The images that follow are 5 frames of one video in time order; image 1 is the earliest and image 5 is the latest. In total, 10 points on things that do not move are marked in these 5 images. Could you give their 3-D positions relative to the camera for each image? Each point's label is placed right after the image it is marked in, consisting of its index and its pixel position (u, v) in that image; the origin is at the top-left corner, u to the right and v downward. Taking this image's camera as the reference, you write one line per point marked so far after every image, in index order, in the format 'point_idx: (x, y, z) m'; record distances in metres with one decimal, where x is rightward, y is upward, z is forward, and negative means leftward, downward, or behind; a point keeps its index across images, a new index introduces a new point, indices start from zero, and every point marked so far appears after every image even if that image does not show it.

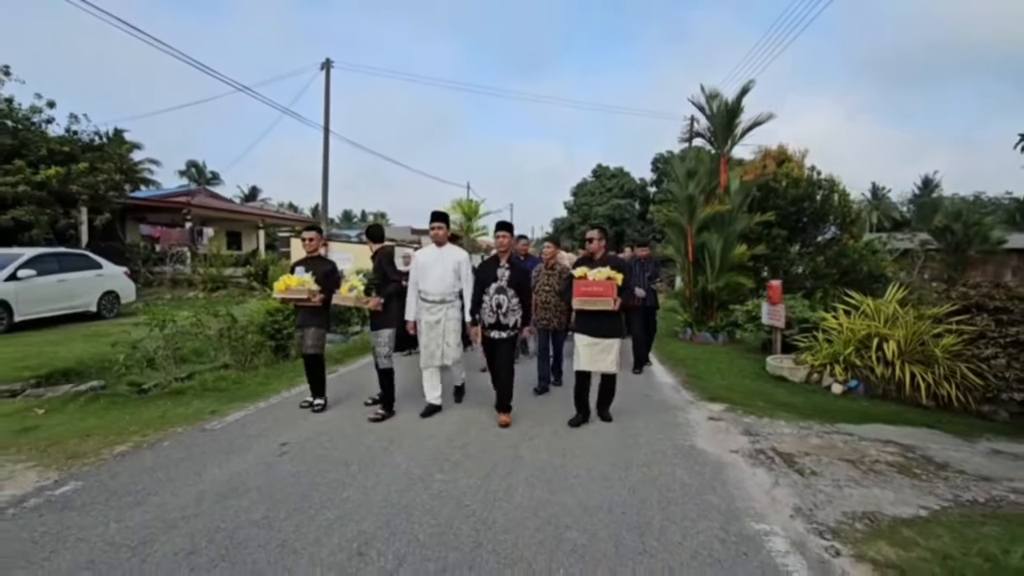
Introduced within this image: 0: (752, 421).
0: (+2.9, -1.6, +6.3) m
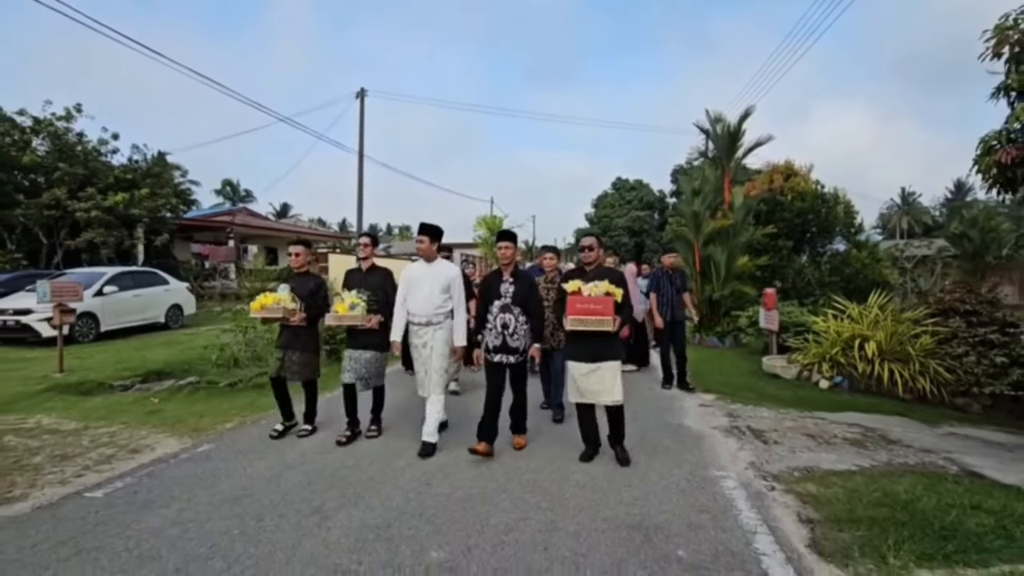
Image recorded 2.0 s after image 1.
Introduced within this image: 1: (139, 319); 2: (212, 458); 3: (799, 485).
0: (+3.2, -1.7, +7.4) m
1: (-11.3, -0.9, +15.6) m
2: (-3.1, -1.8, +5.4) m
3: (+2.6, -1.8, +4.7) m
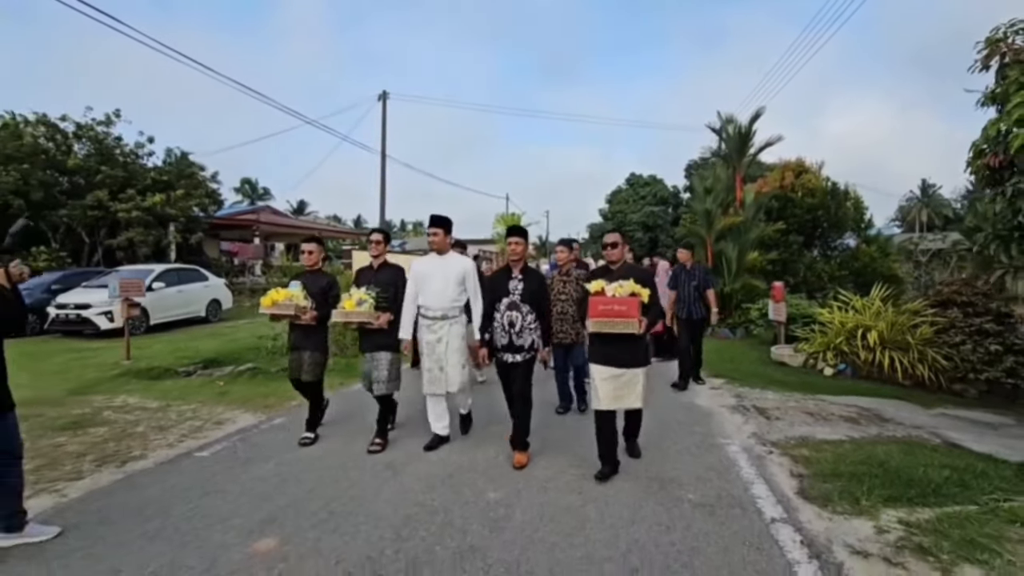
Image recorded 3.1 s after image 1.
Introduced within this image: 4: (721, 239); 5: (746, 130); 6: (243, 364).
0: (+3.7, -1.6, +8.2) m
1: (-10.6, -0.8, +16.7) m
2: (-2.7, -1.7, +6.3) m
3: (+3.0, -1.7, +5.4) m
4: (+6.1, +1.5, +15.0) m
5: (+6.9, +4.7, +15.1) m
6: (-5.6, -1.6, +10.7) m
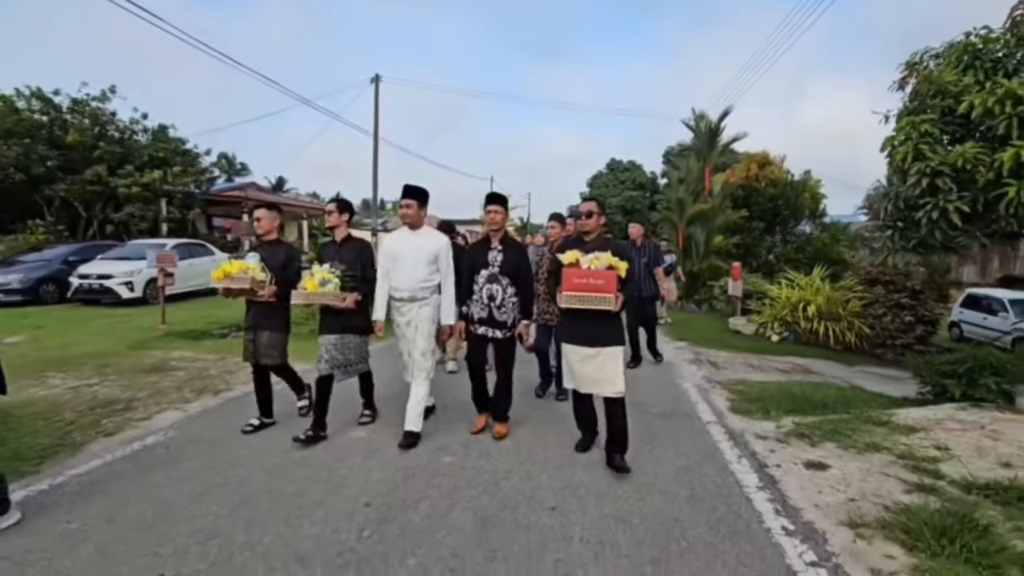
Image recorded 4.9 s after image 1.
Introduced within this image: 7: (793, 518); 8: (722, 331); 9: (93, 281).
0: (+3.7, -1.2, +9.9) m
1: (-11.0, +0.1, +17.8) m
2: (-2.7, -1.3, +7.8) m
3: (+3.1, -1.4, +7.2) m
4: (+5.8, +2.1, +16.7) m
5: (+6.7, +5.3, +16.8) m
6: (-5.7, -0.9, +12.1) m
7: (+1.9, -1.6, +3.5) m
8: (+5.2, -1.1, +12.8) m
9: (-12.3, +0.2, +15.1) m
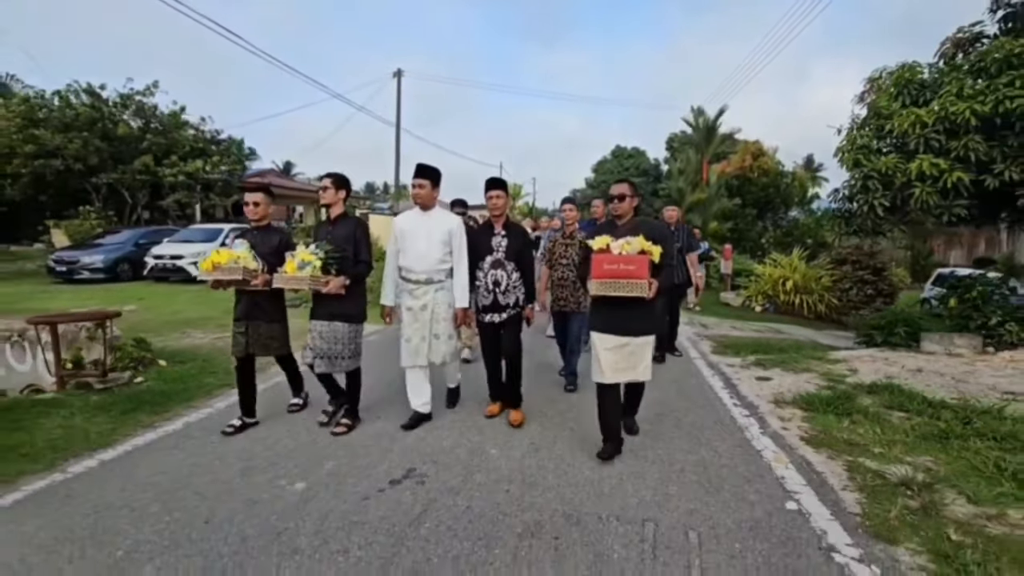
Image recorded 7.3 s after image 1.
0: (+4.3, -0.7, +12.1) m
1: (-10.3, +0.9, +20.0) m
2: (-2.0, -0.8, +10.0) m
3: (+3.7, -0.9, +9.4) m
4: (+6.5, +2.8, +18.8) m
5: (+7.4, +6.0, +18.8) m
6: (-5.0, -0.3, +14.3) m
7: (+2.5, -1.2, +5.7) m
8: (+5.9, -0.5, +15.0) m
9: (-11.7, +0.9, +17.3) m
